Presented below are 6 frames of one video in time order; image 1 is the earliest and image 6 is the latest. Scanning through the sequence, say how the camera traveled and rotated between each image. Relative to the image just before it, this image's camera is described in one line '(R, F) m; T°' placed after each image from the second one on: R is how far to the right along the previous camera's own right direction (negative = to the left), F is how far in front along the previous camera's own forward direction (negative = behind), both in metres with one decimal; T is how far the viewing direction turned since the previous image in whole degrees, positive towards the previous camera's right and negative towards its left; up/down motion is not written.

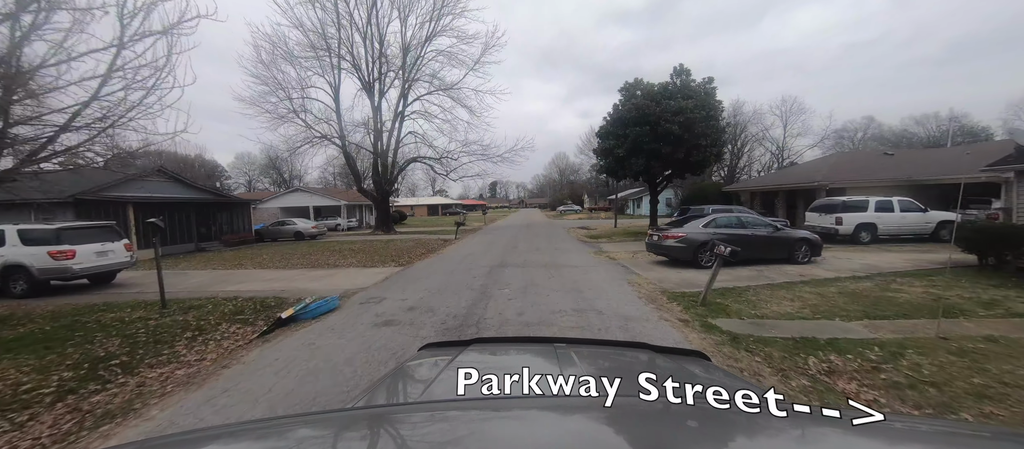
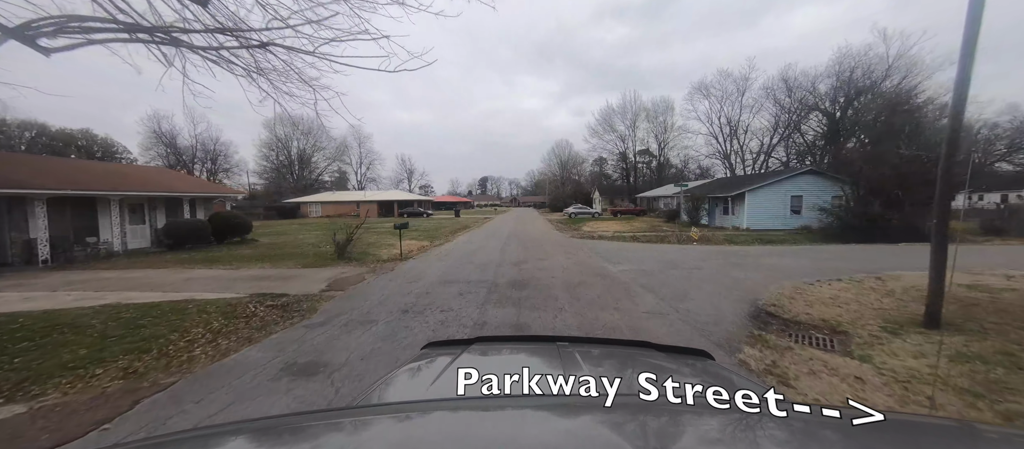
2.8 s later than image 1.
(+0.1, +2.3) m; 0°
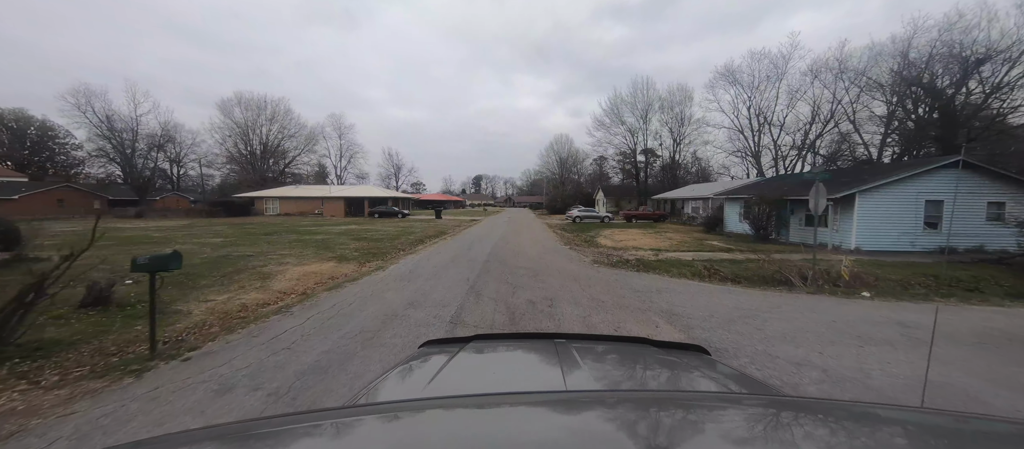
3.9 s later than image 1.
(0.0, +0.8) m; +1°
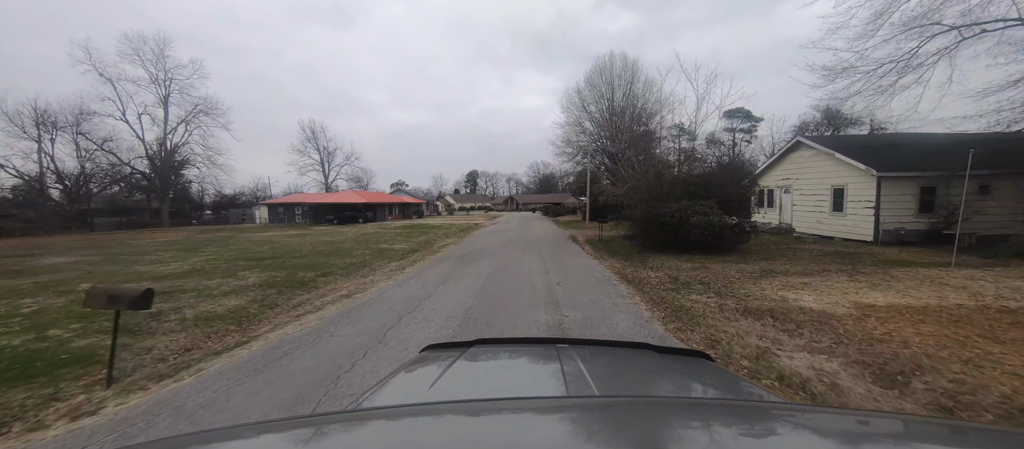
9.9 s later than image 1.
(-0.1, -2.7) m; -1°
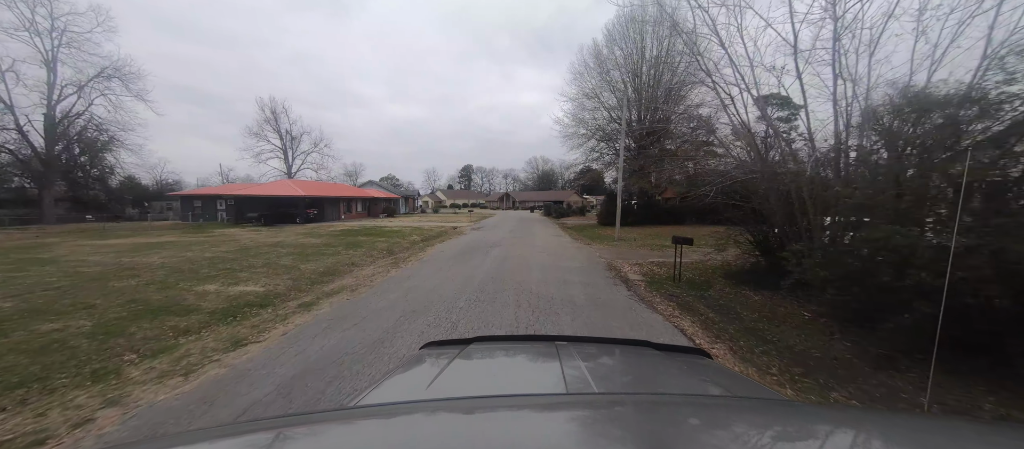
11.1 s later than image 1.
(+0.2, +3.2) m; 0°
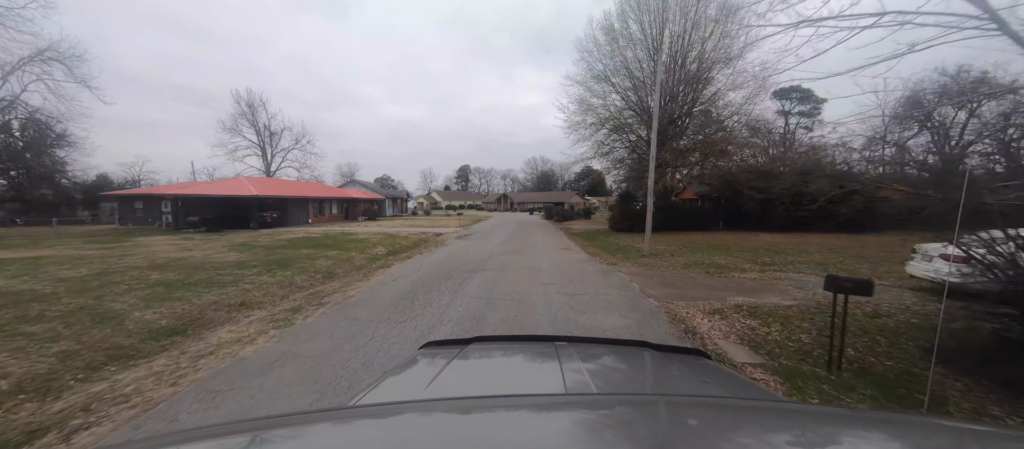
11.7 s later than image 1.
(+0.1, +1.5) m; 0°
